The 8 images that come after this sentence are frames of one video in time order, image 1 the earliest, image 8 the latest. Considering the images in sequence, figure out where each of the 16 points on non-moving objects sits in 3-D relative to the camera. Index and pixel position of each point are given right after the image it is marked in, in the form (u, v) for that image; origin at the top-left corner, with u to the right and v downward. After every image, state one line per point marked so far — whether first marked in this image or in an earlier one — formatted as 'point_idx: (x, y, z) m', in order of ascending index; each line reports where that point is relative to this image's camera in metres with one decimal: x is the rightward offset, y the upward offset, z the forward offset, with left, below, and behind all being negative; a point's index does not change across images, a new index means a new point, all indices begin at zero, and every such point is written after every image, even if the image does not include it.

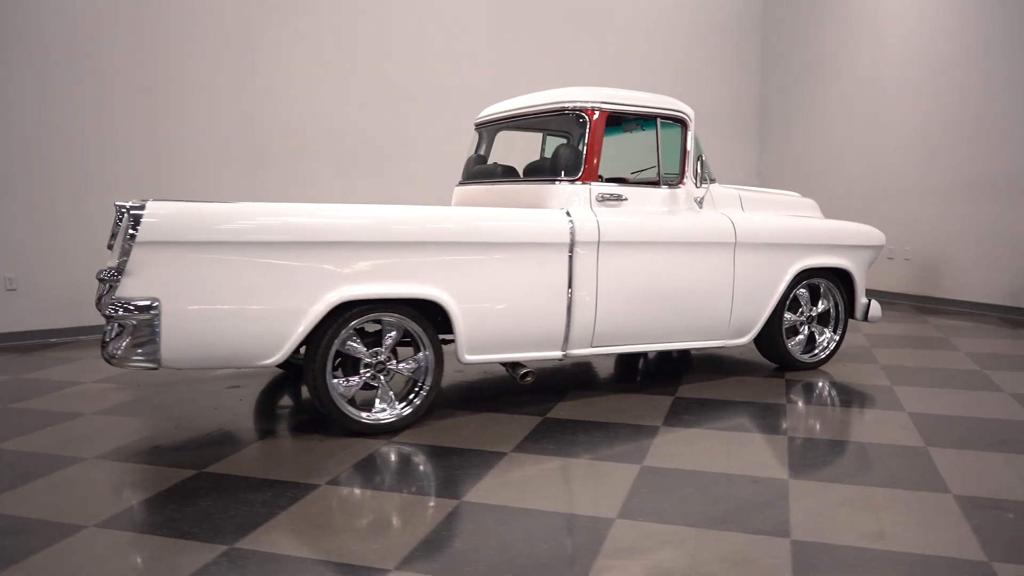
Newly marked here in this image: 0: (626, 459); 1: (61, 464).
0: (+0.5, -0.8, +3.4) m
1: (-2.1, -0.8, +3.4) m
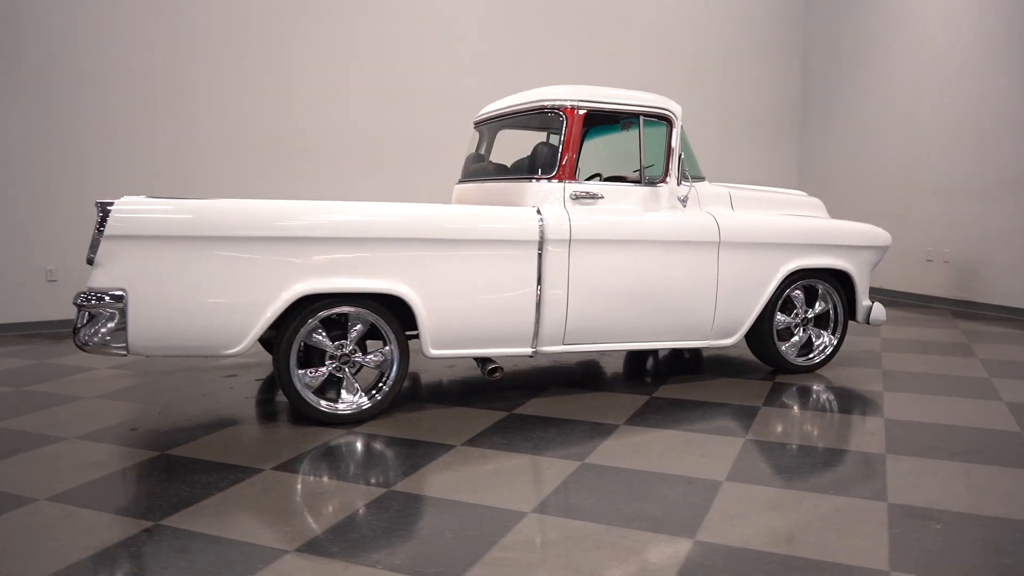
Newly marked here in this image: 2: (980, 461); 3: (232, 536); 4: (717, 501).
0: (+0.3, -0.8, +3.5) m
1: (-2.3, -0.8, +3.7) m
2: (+2.0, -0.7, +3.3) m
3: (-1.0, -0.9, +2.7) m
4: (+0.8, -0.8, +2.9) m
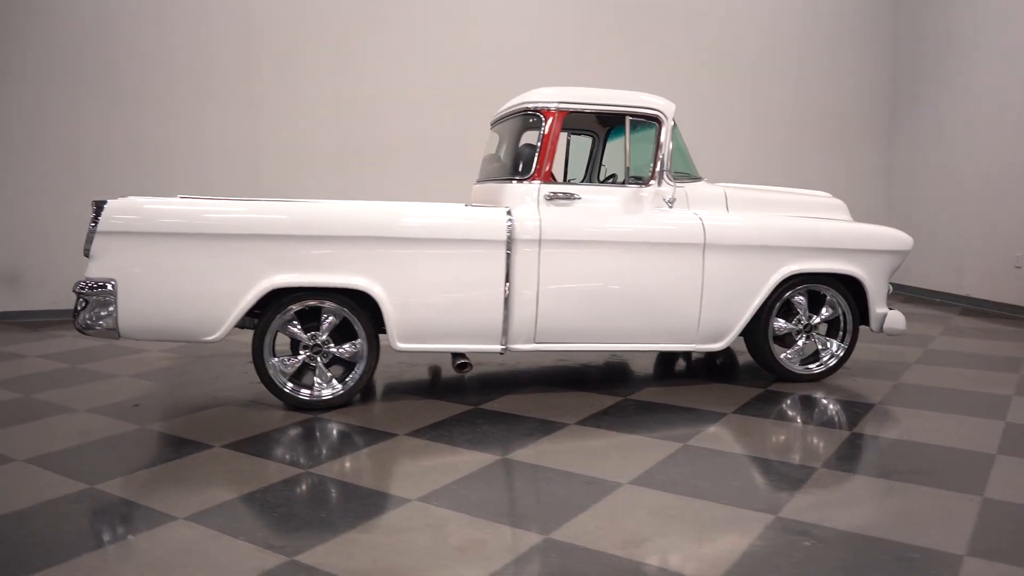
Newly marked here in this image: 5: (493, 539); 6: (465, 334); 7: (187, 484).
0: (-0.1, -0.8, +3.5) m
1: (-2.5, -0.7, +4.2) m
2: (+1.6, -0.8, +3.0) m
3: (-1.5, -0.8, +3.0) m
4: (+0.3, -0.8, +2.8) m
5: (-0.1, -0.8, +2.5) m
6: (-0.3, -0.3, +4.3) m
7: (-1.4, -0.8, +3.2) m
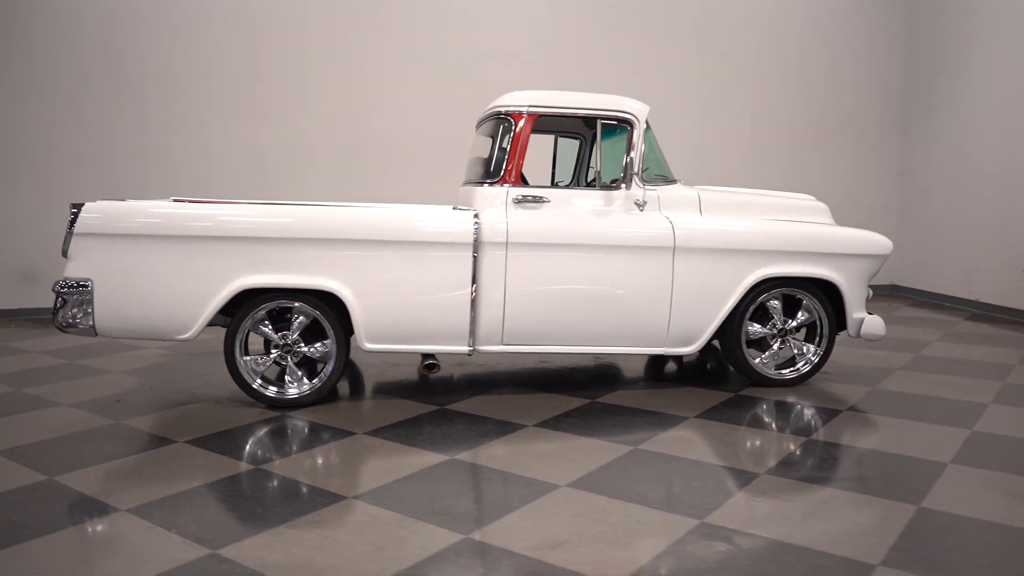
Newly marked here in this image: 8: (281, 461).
0: (-0.3, -0.8, +3.6) m
1: (-2.7, -0.7, +4.3) m
2: (+1.4, -0.8, +3.0) m
3: (-1.7, -0.8, +3.1) m
4: (+0.1, -0.8, +2.9) m
5: (-0.3, -0.9, +2.6) m
6: (-0.5, -0.3, +4.3) m
7: (-1.6, -0.8, +3.3) m
8: (-1.1, -0.8, +3.5) m
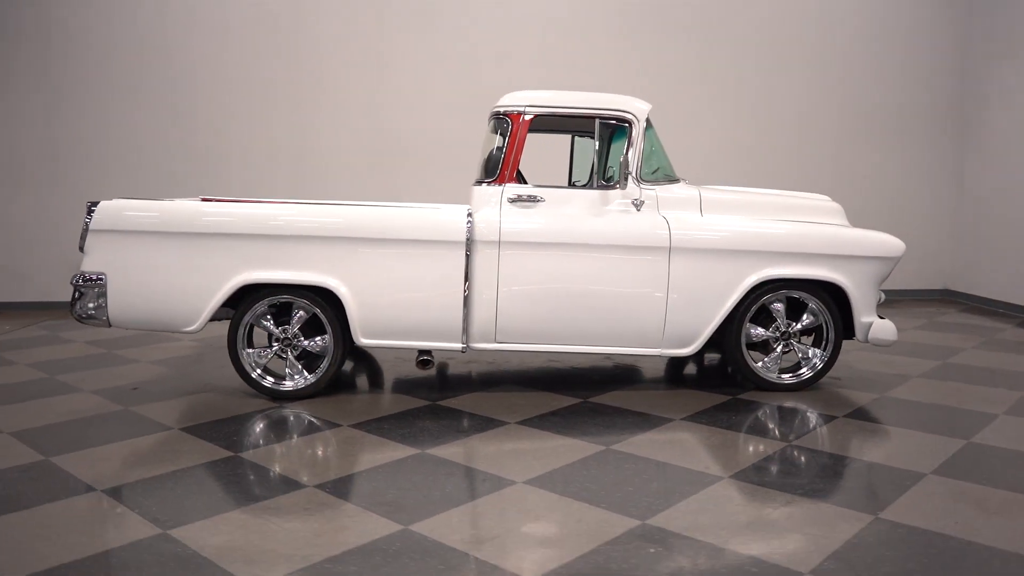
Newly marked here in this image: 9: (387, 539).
0: (-0.4, -0.8, +3.6) m
1: (-2.8, -0.6, +4.6) m
2: (+1.2, -0.8, +2.9) m
3: (-1.9, -0.8, +3.3) m
4: (-0.1, -0.8, +2.9) m
5: (-0.6, -0.8, +2.7) m
6: (-0.5, -0.3, +4.4) m
7: (-1.8, -0.8, +3.5) m
8: (-1.2, -0.8, +3.7) m
9: (-0.4, -0.9, +2.6) m
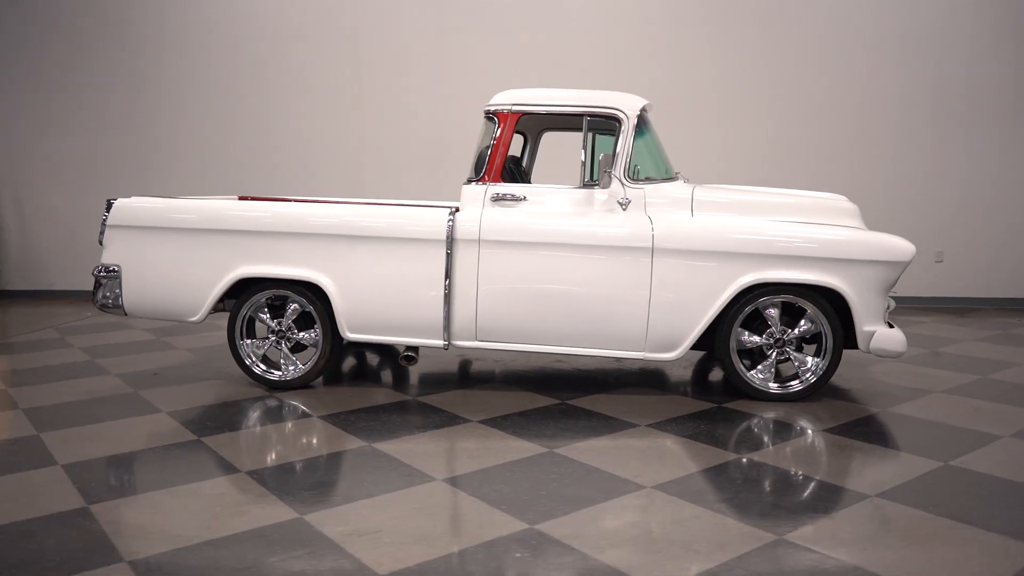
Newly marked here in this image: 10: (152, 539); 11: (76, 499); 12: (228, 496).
0: (-0.6, -0.7, +3.7) m
1: (-2.8, -0.6, +5.0) m
2: (+0.8, -0.8, +2.7) m
3: (-2.2, -0.8, +3.6) m
4: (-0.5, -0.8, +2.9) m
5: (-0.9, -0.8, +2.8) m
6: (-0.6, -0.2, +4.5) m
7: (-2.0, -0.8, +3.8) m
8: (-1.4, -0.8, +3.9) m
9: (-0.8, -0.8, +2.7) m
10: (-1.2, -0.9, +2.6) m
11: (-1.7, -0.8, +2.9) m
12: (-1.1, -0.8, +2.9) m
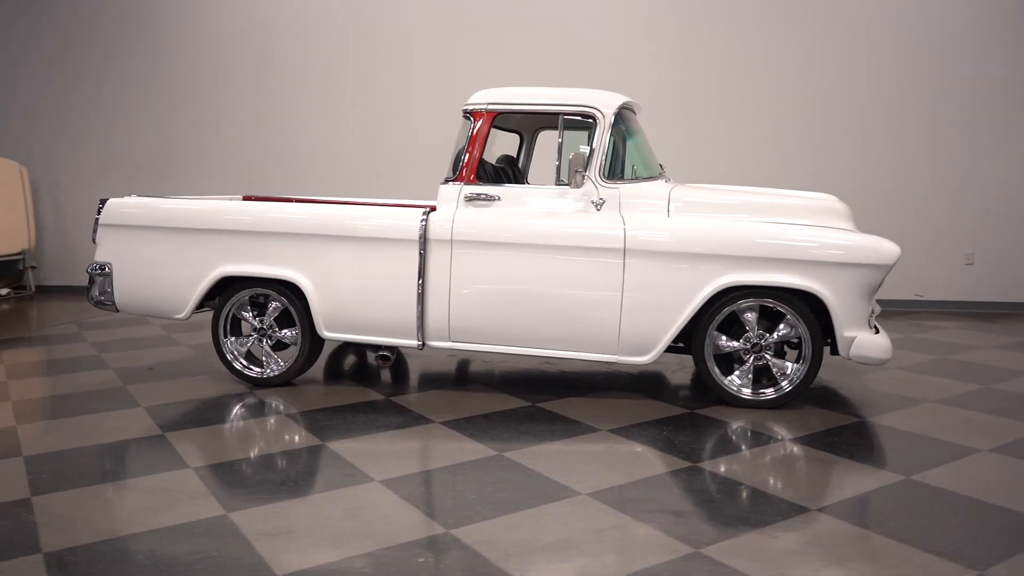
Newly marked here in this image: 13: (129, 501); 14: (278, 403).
0: (-0.8, -0.7, +3.7) m
1: (-2.9, -0.6, +5.2) m
2: (+0.5, -0.8, +2.7) m
3: (-2.4, -0.8, +3.7) m
4: (-0.7, -0.8, +3.0) m
5: (-1.2, -0.8, +2.8) m
6: (-0.8, -0.2, +4.5) m
7: (-2.2, -0.7, +3.9) m
8: (-1.6, -0.8, +4.0) m
9: (-1.1, -0.8, +2.7) m
10: (-1.5, -0.8, +2.6) m
11: (-1.9, -0.8, +3.0) m
12: (-1.4, -0.8, +3.0) m
13: (-1.4, -0.8, +2.9) m
14: (-1.4, -0.7, +4.5) m
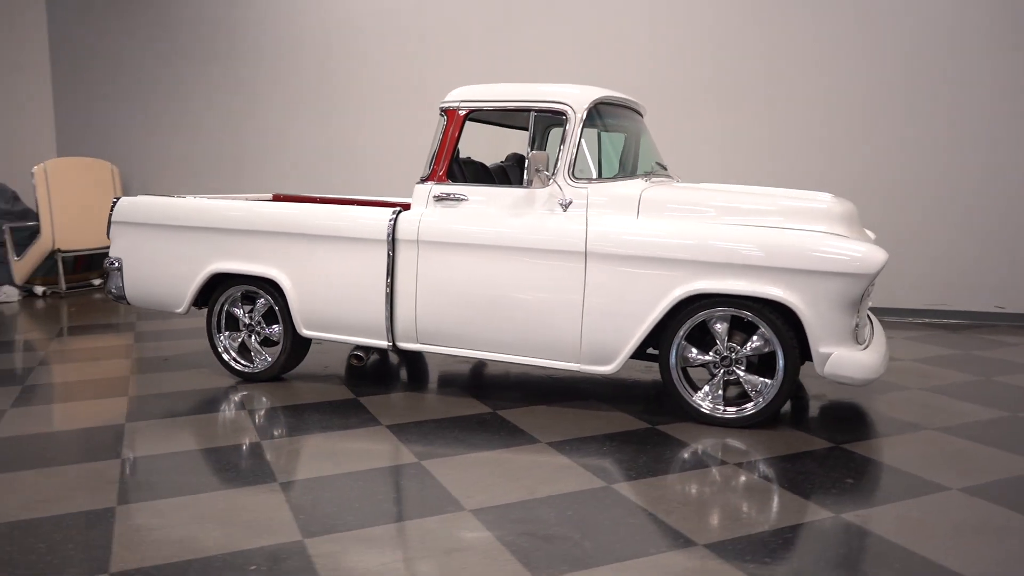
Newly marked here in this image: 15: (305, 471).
0: (-1.1, -0.7, +3.8) m
1: (-2.9, -0.5, +5.6) m
2: (+0.1, -0.9, +2.5) m
3: (-2.6, -0.7, +4.0) m
4: (-1.1, -0.8, +3.0) m
5: (-1.6, -0.8, +2.9) m
6: (-0.9, -0.2, +4.5) m
7: (-2.5, -0.7, +4.1) m
8: (-1.9, -0.7, +4.1) m
9: (-1.6, -0.8, +2.8) m
10: (-2.0, -0.8, +2.8) m
11: (-2.3, -0.8, +3.2) m
12: (-1.8, -0.8, +3.1) m
13: (-1.9, -0.8, +3.0) m
14: (-1.5, -0.7, +4.6) m
15: (-0.8, -0.8, +3.2) m
